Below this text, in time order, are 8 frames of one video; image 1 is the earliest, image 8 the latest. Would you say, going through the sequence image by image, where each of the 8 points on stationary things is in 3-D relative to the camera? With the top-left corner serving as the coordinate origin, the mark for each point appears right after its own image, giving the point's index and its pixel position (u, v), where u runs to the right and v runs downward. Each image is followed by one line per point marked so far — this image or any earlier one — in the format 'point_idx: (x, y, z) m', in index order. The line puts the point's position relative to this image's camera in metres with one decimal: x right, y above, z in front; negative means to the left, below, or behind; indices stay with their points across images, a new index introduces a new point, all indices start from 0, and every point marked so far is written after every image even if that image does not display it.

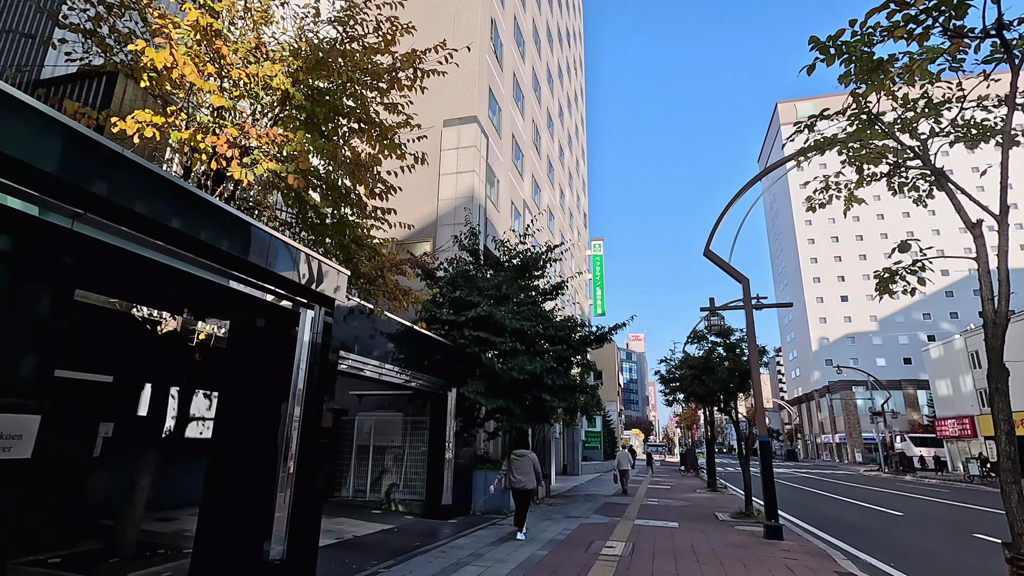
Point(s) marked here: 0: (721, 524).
0: (+5.2, -5.8, +13.1) m
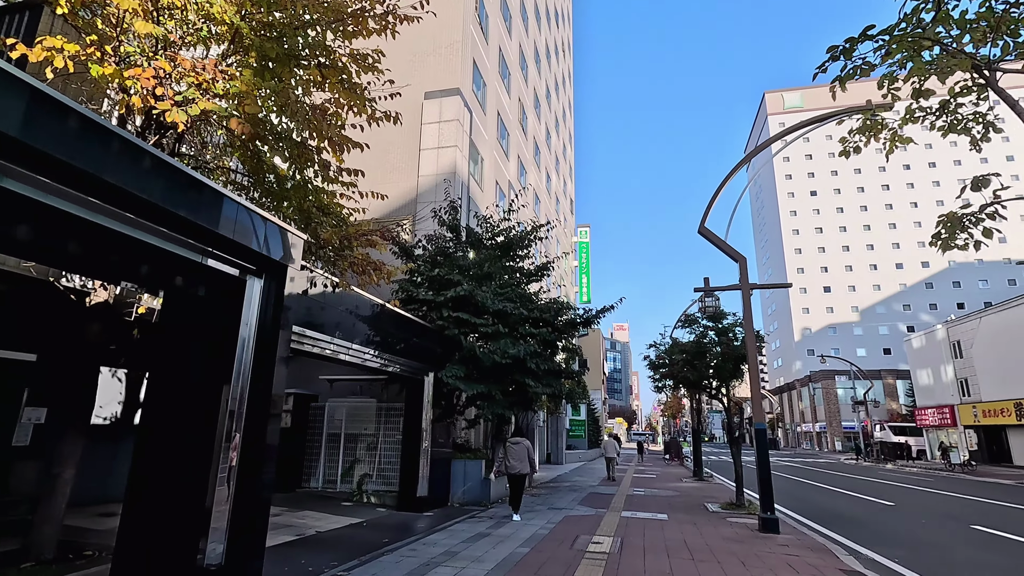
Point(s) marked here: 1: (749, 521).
0: (+4.7, -5.3, +12.5) m
1: (+5.2, -5.1, +11.6) m
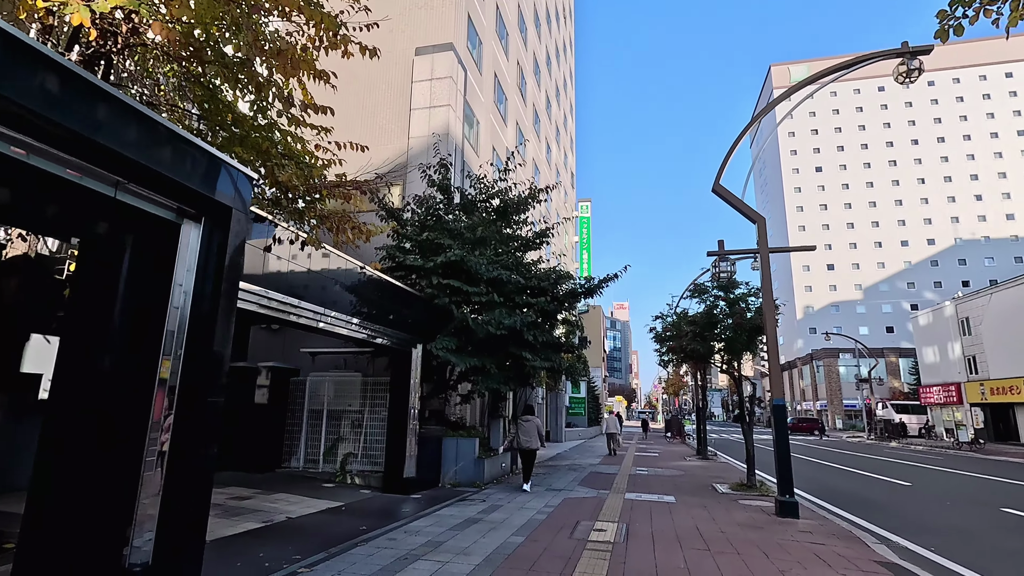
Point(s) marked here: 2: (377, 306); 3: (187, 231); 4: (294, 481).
0: (+4.6, -4.6, +11.6) m
1: (+5.1, -4.4, +10.8) m
2: (-2.6, -0.4, +10.9) m
3: (-3.2, +0.6, +5.3) m
4: (-4.7, -4.1, +11.4) m
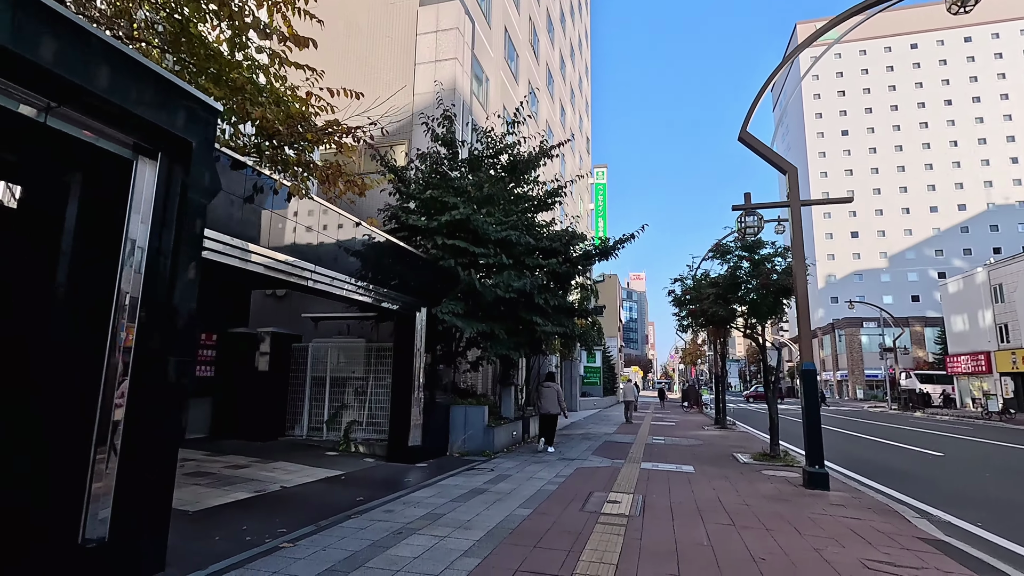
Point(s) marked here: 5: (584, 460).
0: (+4.8, -3.7, +11.0) m
1: (+5.3, -3.6, +10.1) m
2: (-2.5, +0.4, +10.3) m
3: (-3.2, +1.0, +4.7) m
4: (-4.5, -3.3, +11.0) m
5: (+1.6, -3.8, +11.7) m
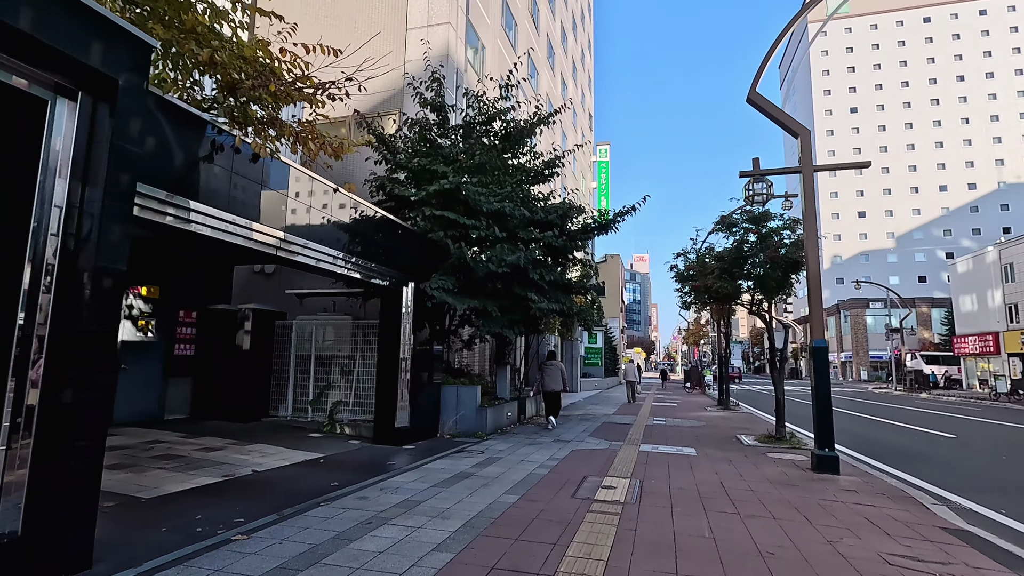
0: (+4.7, -3.2, +10.5) m
1: (+5.1, -3.1, +9.6) m
2: (-2.6, +0.8, +9.7) m
3: (-3.4, +1.3, +4.0) m
4: (-4.6, -2.8, +10.5) m
5: (+1.4, -3.2, +11.2) m
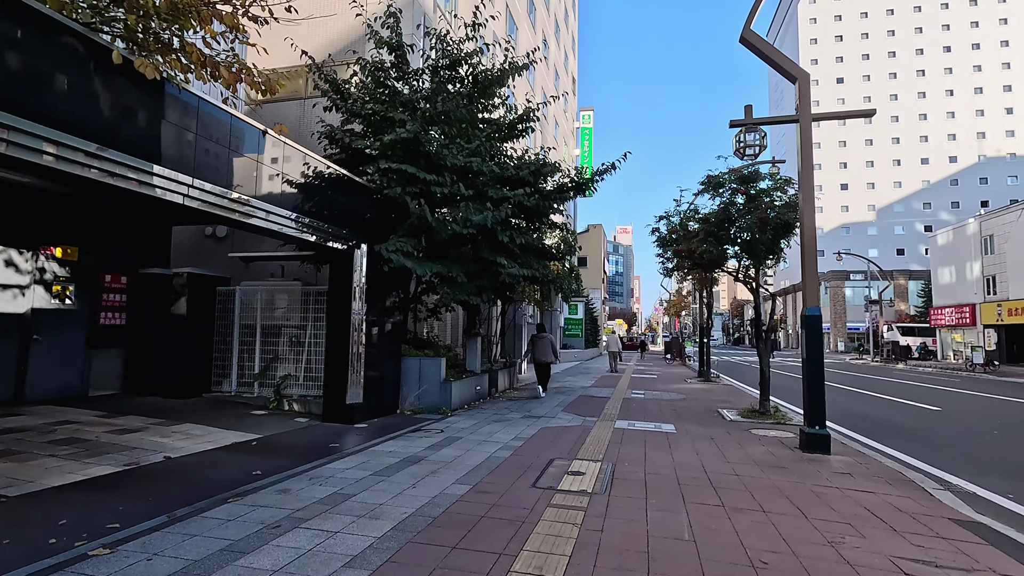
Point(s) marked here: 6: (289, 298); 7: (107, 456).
0: (+4.0, -2.6, +9.8) m
1: (+4.5, -2.5, +8.9) m
2: (-3.2, +1.5, +8.5) m
3: (-3.8, +1.7, +2.9) m
4: (-5.2, -2.1, +9.5) m
5: (+0.8, -2.5, +10.4) m
6: (-4.3, -0.2, +10.3) m
7: (-4.6, -1.9, +6.1) m
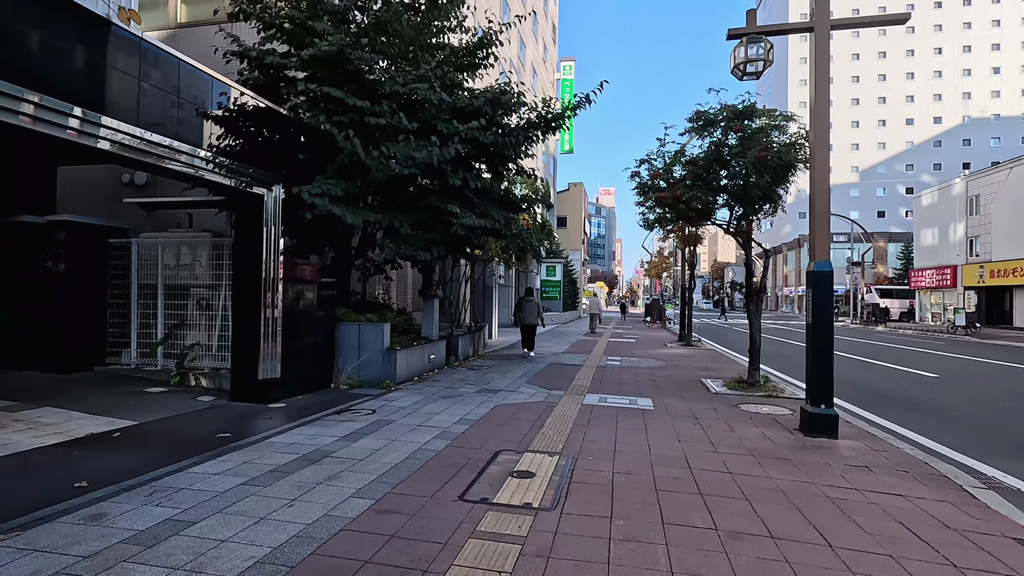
0: (+3.3, -1.8, +8.5) m
1: (+3.8, -1.8, +7.6) m
2: (-3.9, +2.1, +6.7) m
3: (-4.3, +1.9, +1.0) m
4: (-6.0, -1.4, +7.9) m
5: (0.0, -1.7, +9.0) m
6: (-5.1, +0.6, +8.6) m
7: (-5.2, -1.4, +4.5) m
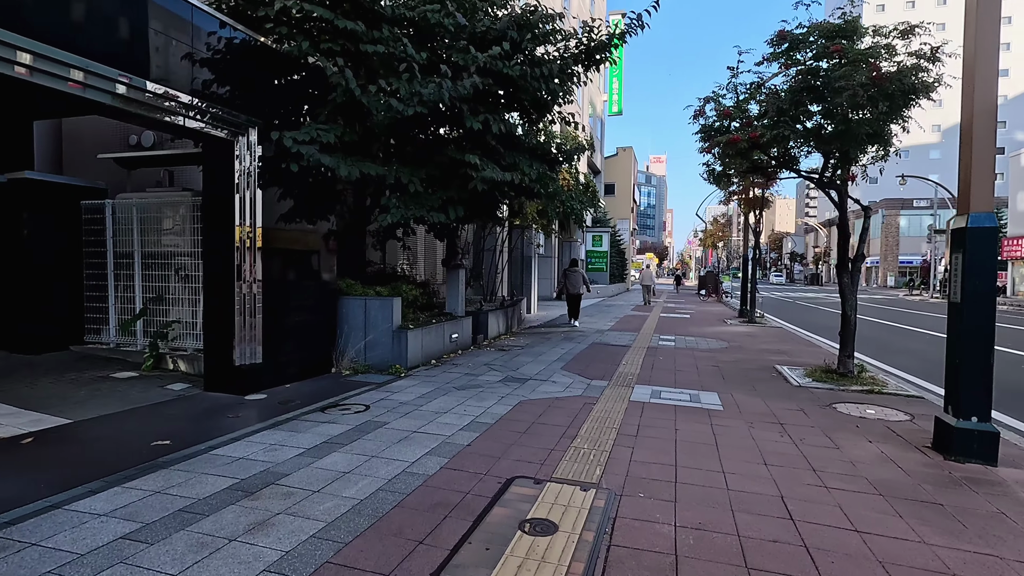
0: (+3.7, -1.4, +6.7) m
1: (+4.1, -1.4, +5.8) m
2: (-3.7, +2.4, +5.3) m
3: (-4.6, +2.0, -0.3) m
4: (-5.6, -1.0, +6.9) m
5: (+0.5, -1.3, +7.5) m
6: (-4.6, +1.0, +7.4) m
7: (-5.2, -1.2, +3.4) m
